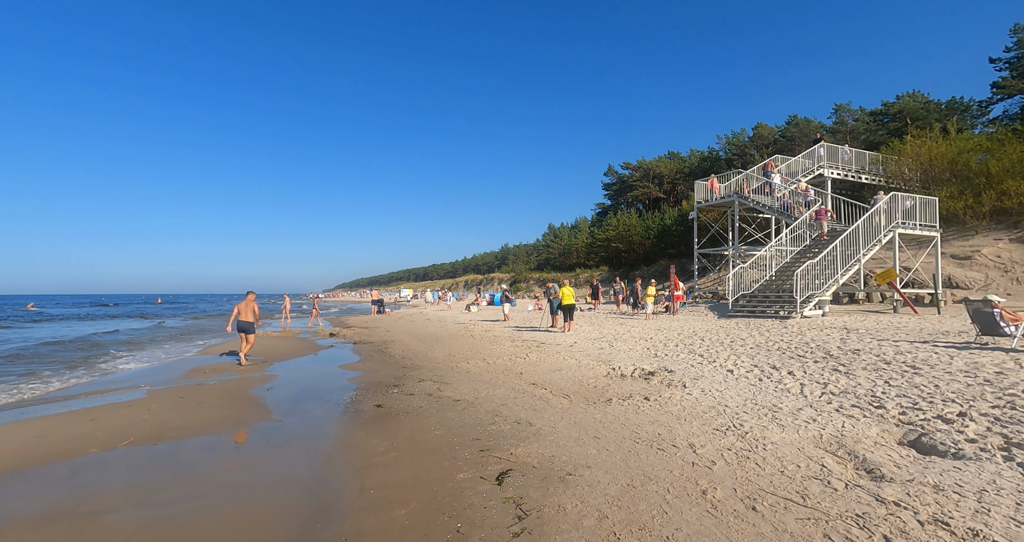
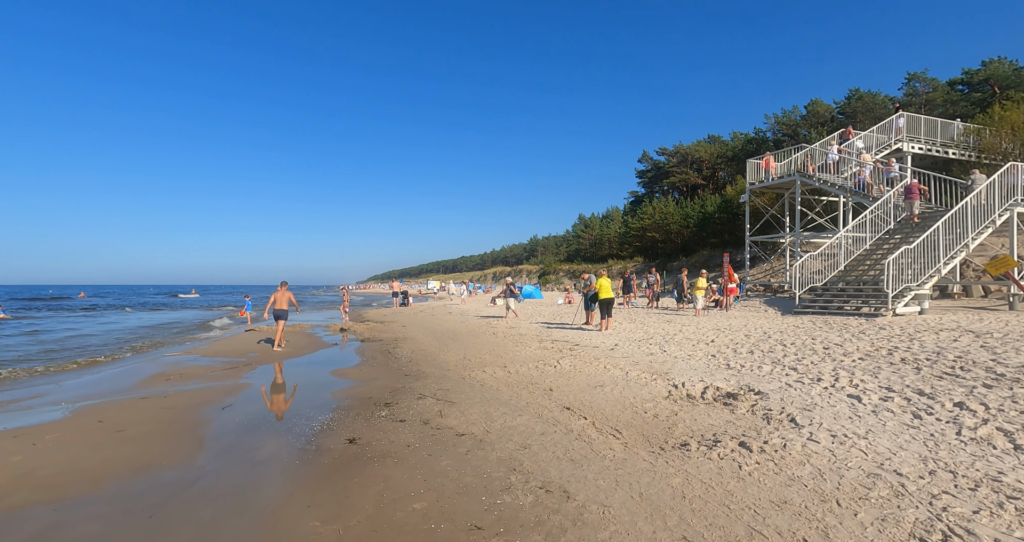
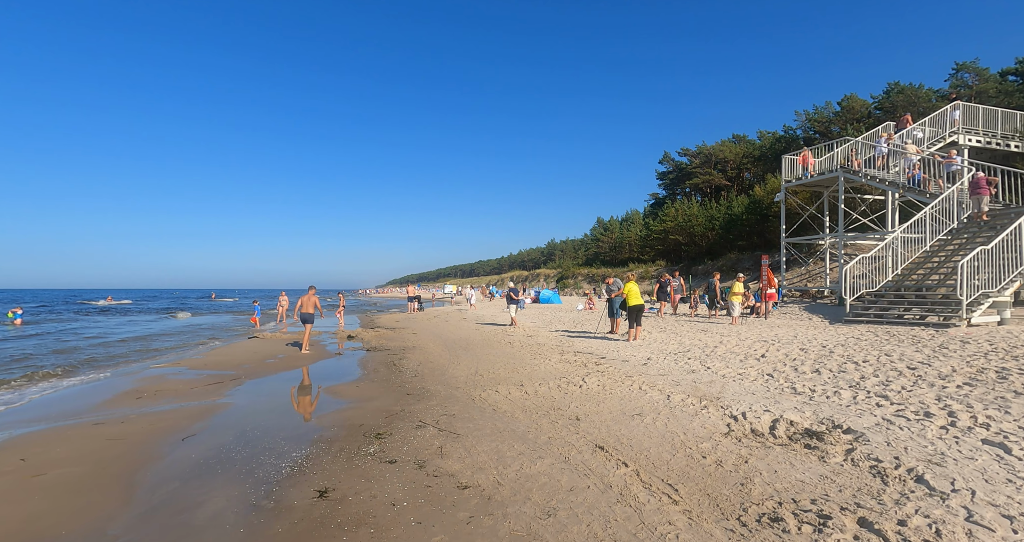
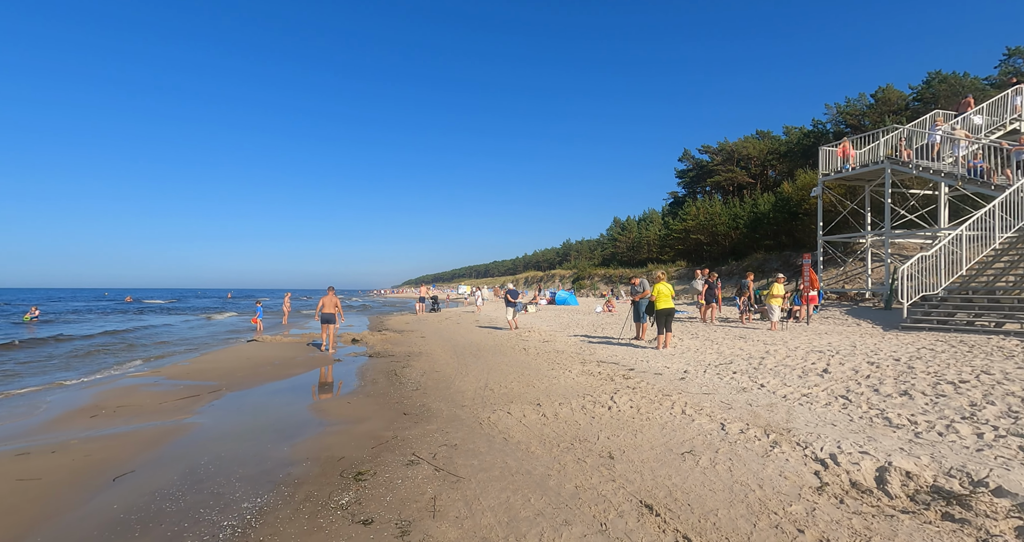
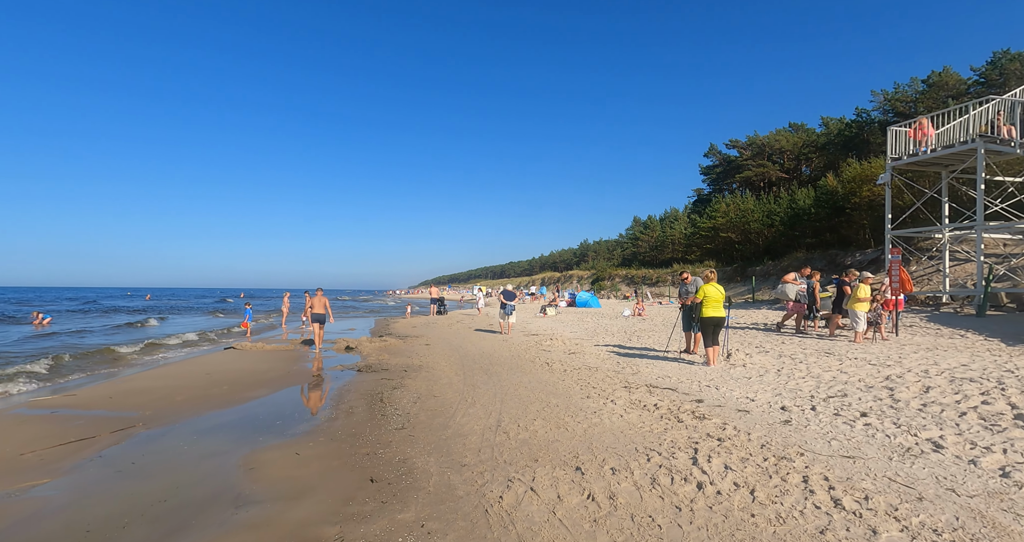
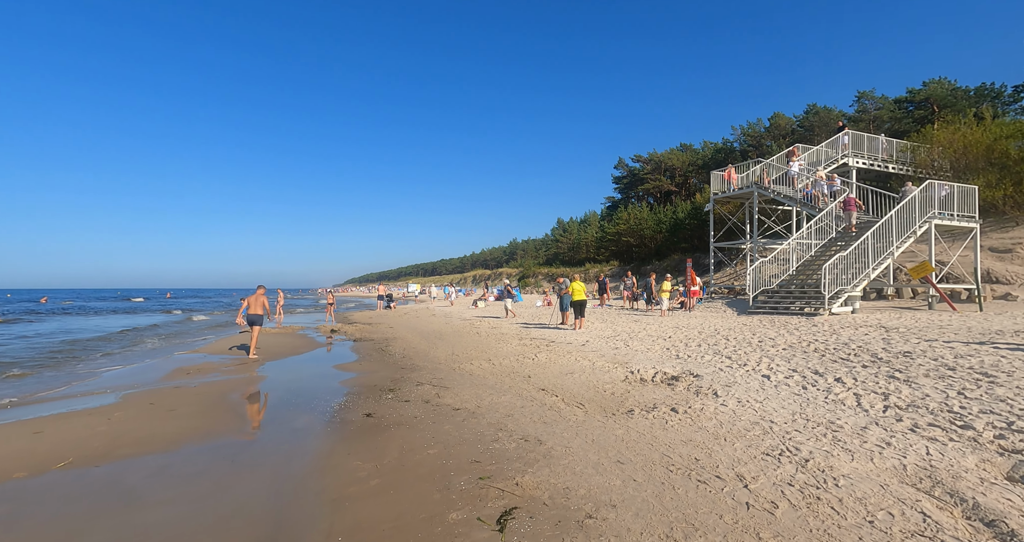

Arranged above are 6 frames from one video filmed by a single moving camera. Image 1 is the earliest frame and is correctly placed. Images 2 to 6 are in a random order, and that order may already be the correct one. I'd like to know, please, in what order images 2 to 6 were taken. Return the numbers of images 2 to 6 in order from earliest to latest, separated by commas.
6, 2, 3, 4, 5
